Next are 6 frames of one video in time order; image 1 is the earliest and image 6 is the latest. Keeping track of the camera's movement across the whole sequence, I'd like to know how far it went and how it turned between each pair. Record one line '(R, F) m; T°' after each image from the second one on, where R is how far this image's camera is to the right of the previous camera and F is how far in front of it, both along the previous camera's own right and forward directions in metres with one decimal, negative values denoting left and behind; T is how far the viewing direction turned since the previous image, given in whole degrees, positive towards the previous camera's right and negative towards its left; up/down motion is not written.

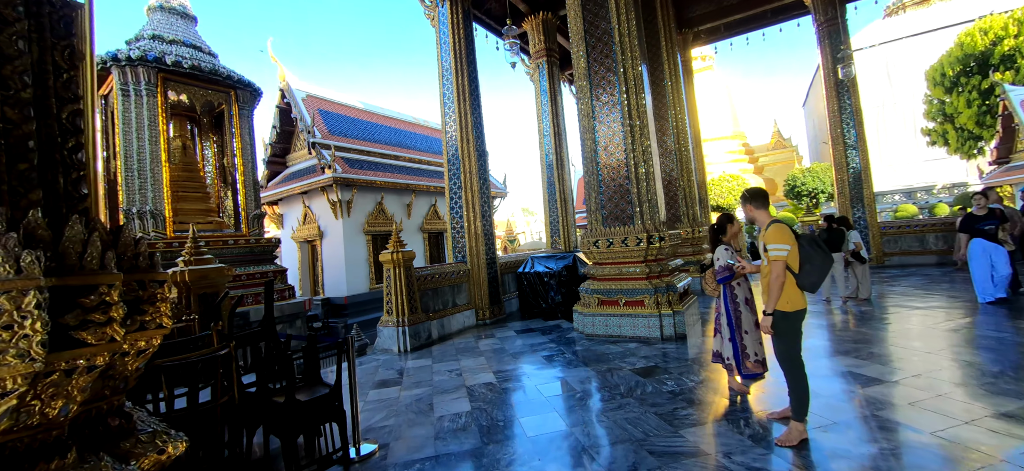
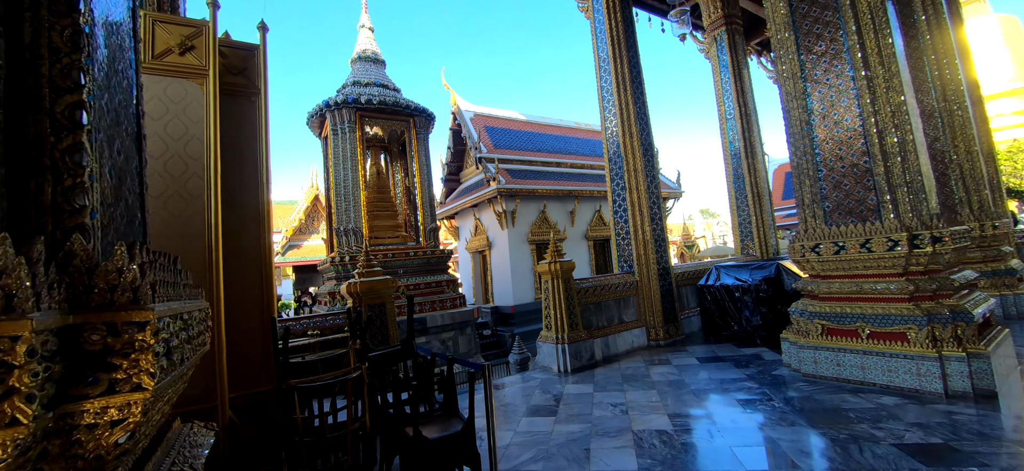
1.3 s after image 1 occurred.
(0.0, +0.8) m; -22°
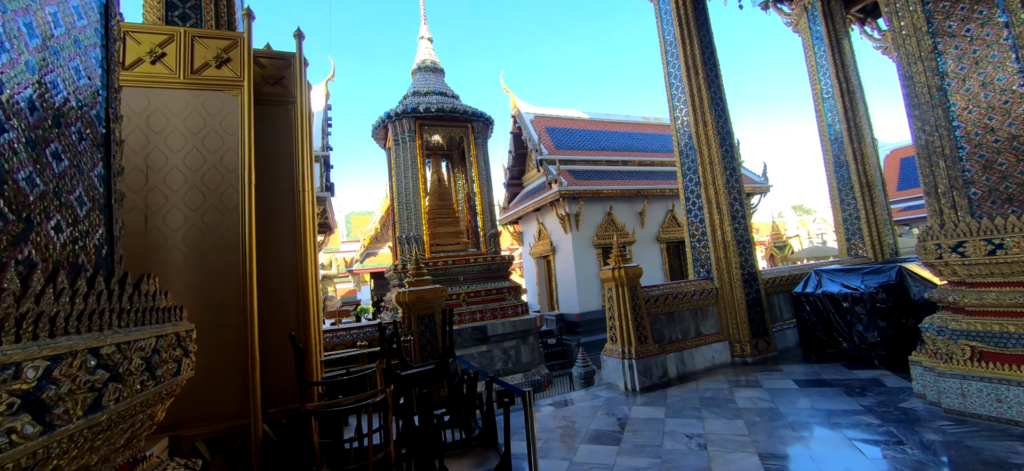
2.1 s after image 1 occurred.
(+0.2, +0.4) m; -9°
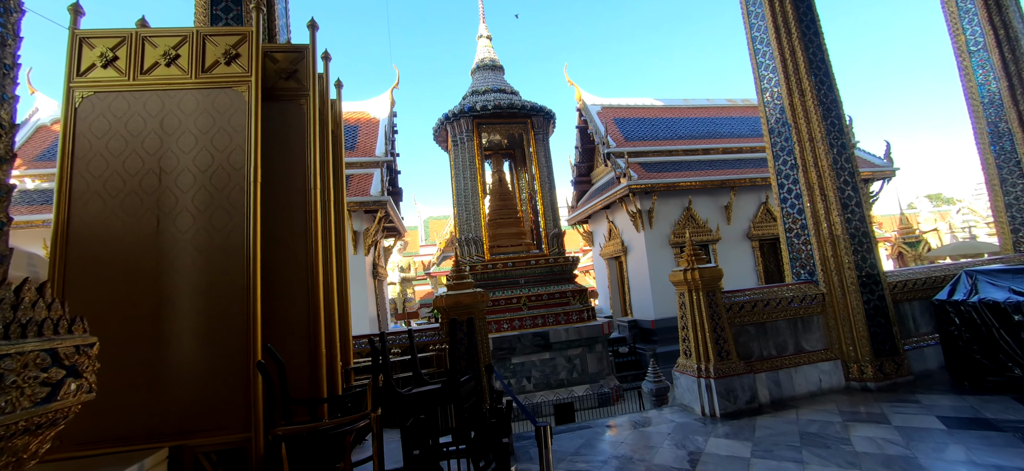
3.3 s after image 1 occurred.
(+0.3, +0.5) m; -11°
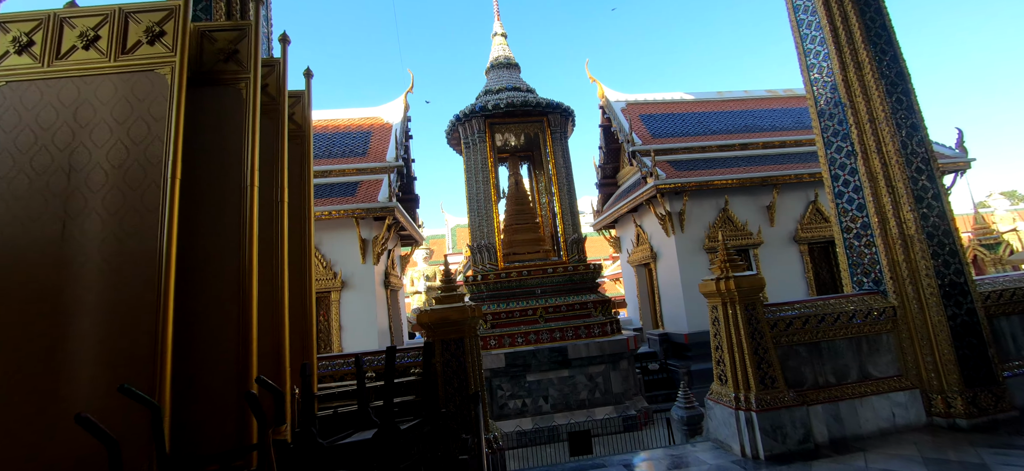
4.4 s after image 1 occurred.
(+0.3, +0.5) m; -4°
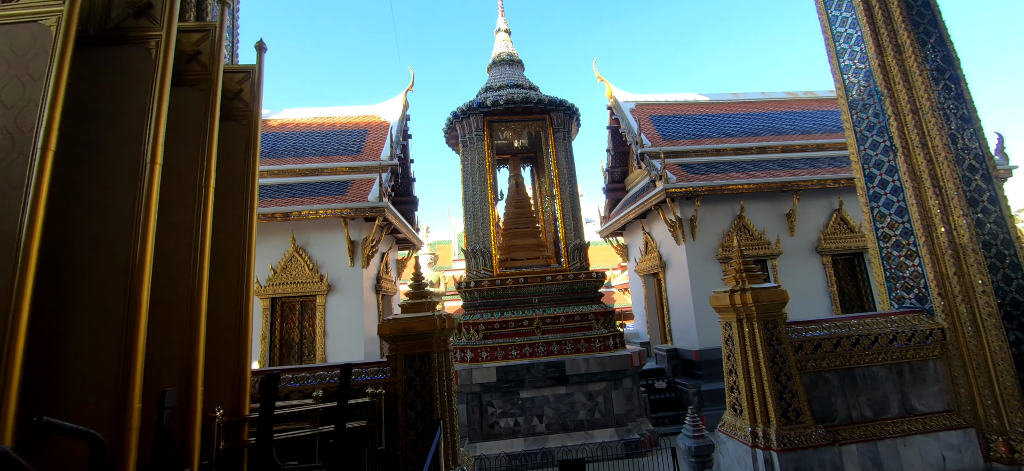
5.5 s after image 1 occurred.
(+0.2, +0.4) m; -2°
